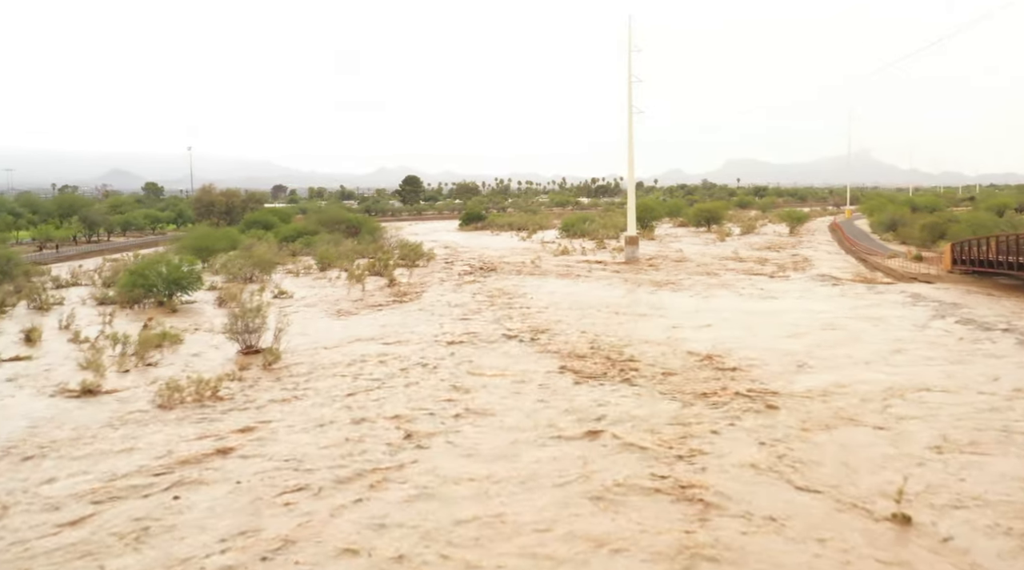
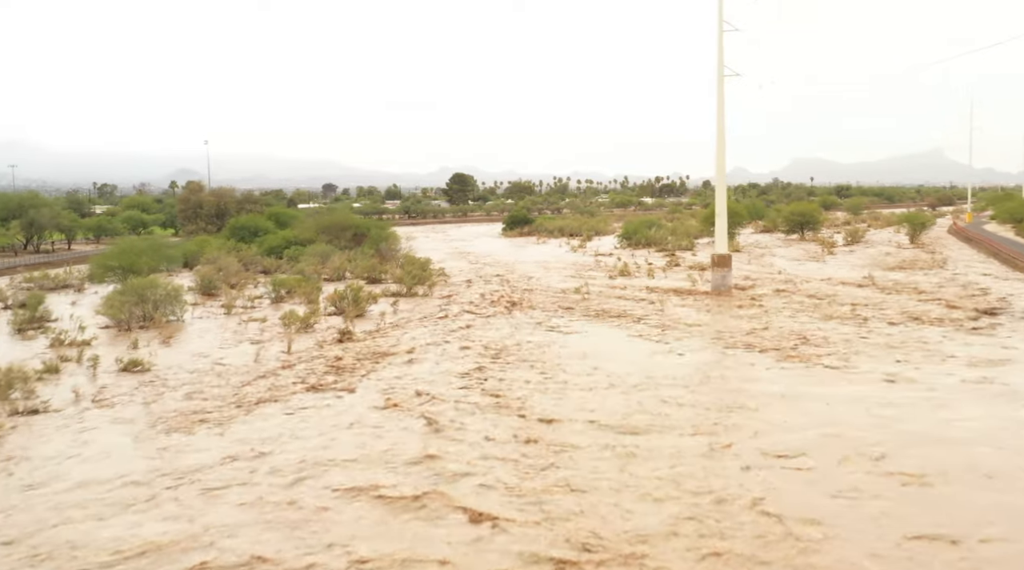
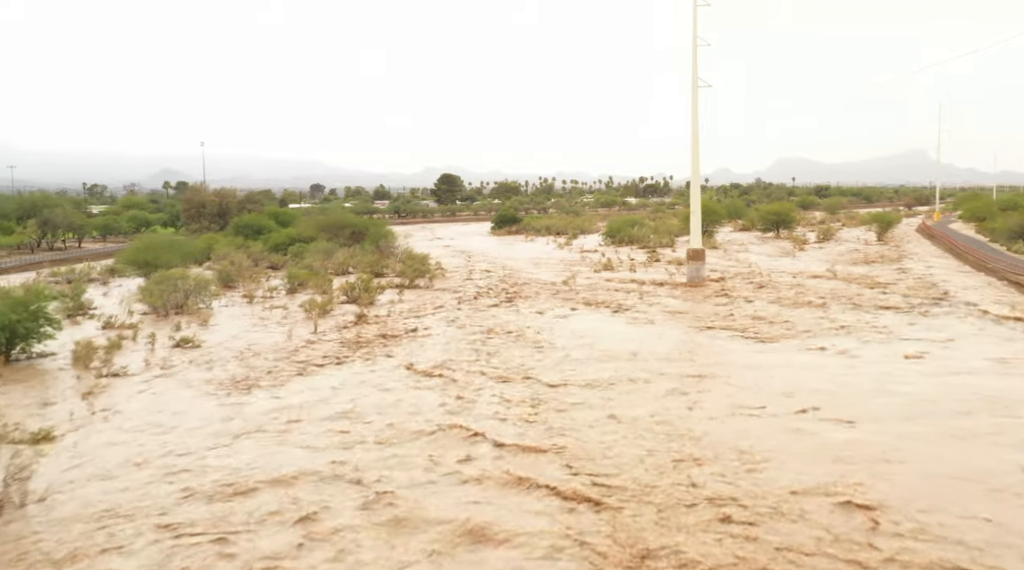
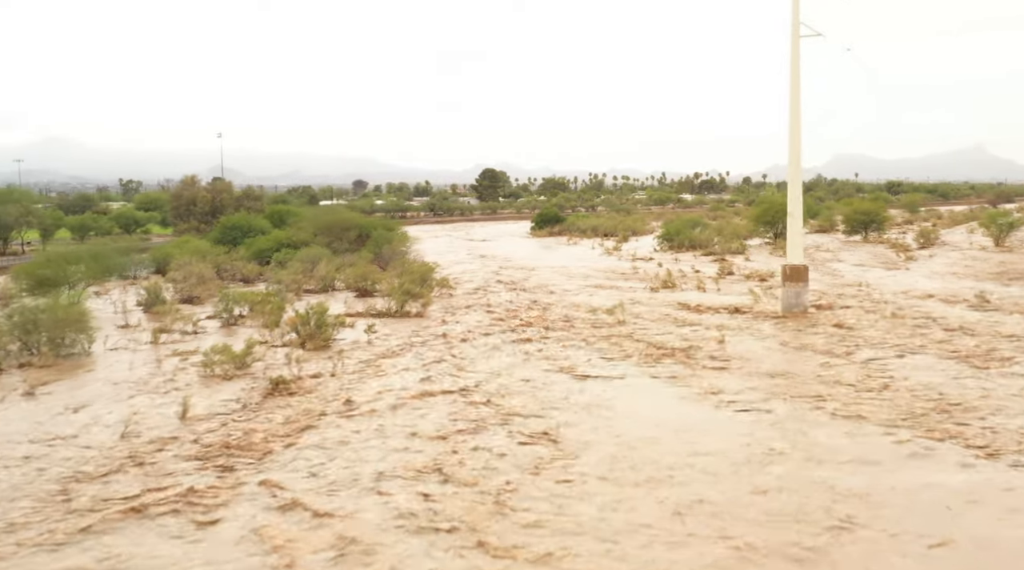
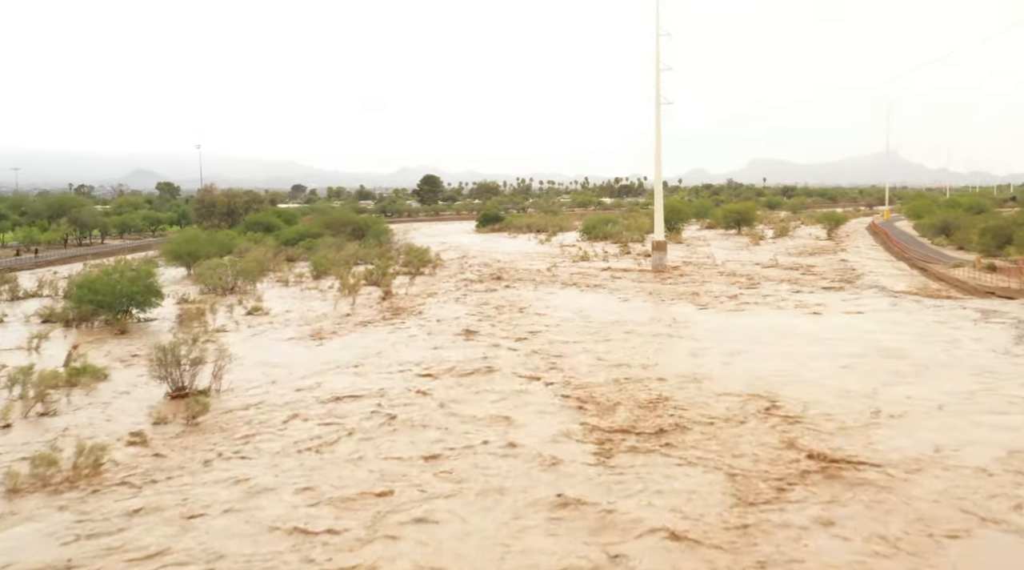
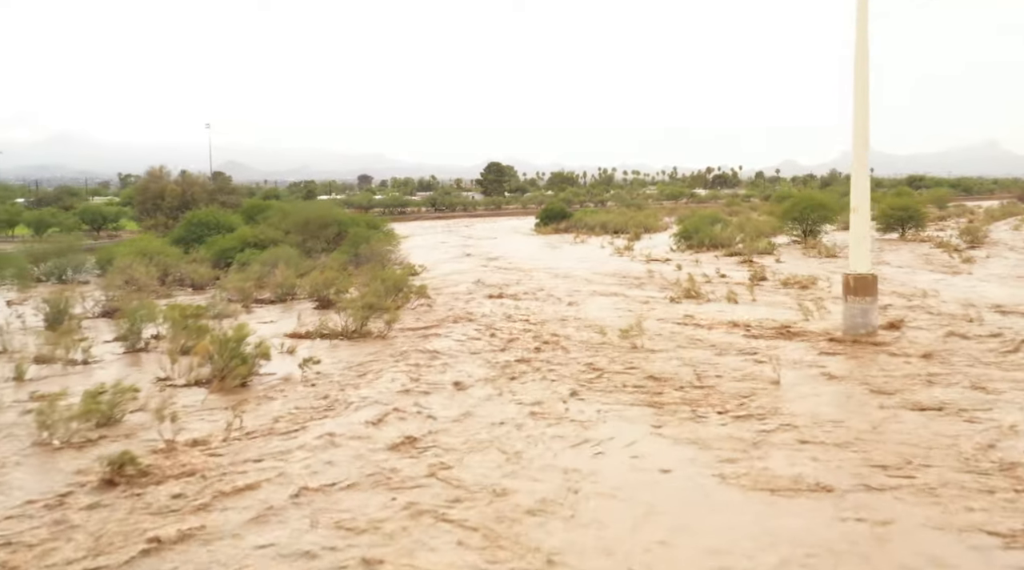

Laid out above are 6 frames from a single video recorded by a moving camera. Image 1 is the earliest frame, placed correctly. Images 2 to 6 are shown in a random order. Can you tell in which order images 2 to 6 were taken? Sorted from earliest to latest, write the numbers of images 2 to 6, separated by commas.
5, 3, 2, 4, 6
